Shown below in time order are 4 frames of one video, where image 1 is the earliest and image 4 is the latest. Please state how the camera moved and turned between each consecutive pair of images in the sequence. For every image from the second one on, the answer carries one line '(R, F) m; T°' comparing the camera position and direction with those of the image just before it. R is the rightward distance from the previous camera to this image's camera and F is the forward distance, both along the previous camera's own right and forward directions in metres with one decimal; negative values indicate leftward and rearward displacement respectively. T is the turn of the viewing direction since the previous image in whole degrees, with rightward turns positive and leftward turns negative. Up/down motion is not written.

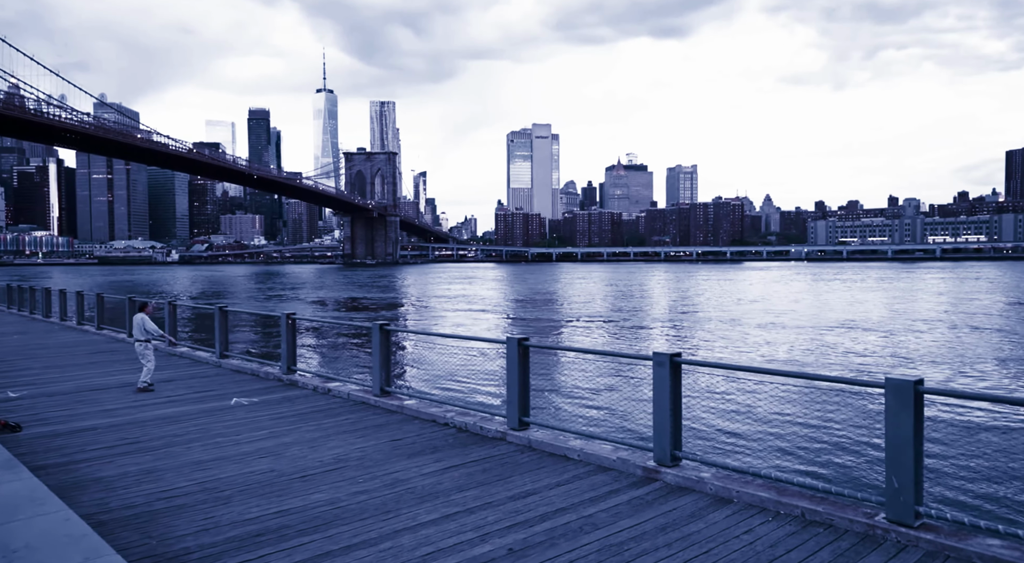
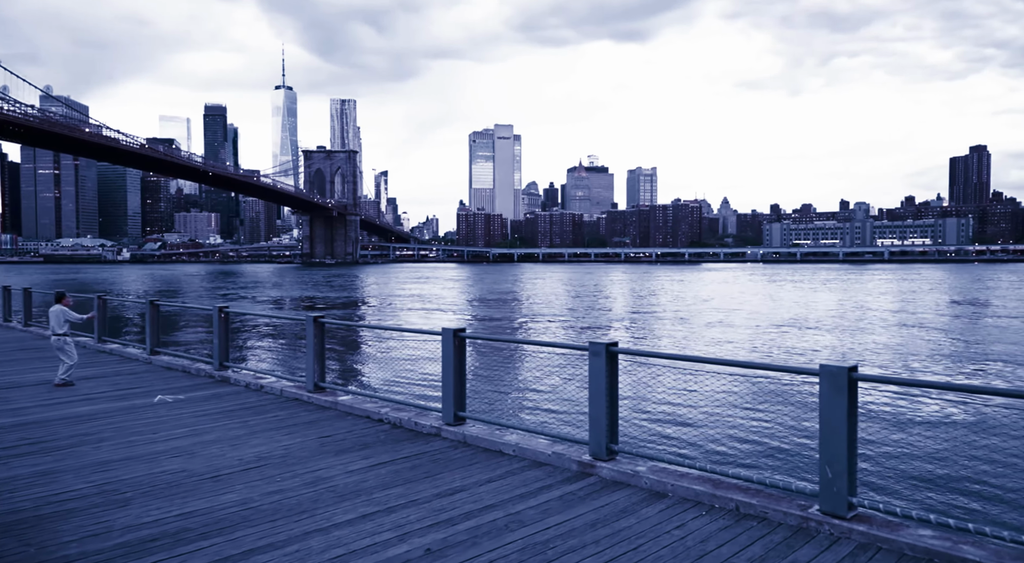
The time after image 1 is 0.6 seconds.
(+0.2, +0.3) m; +3°
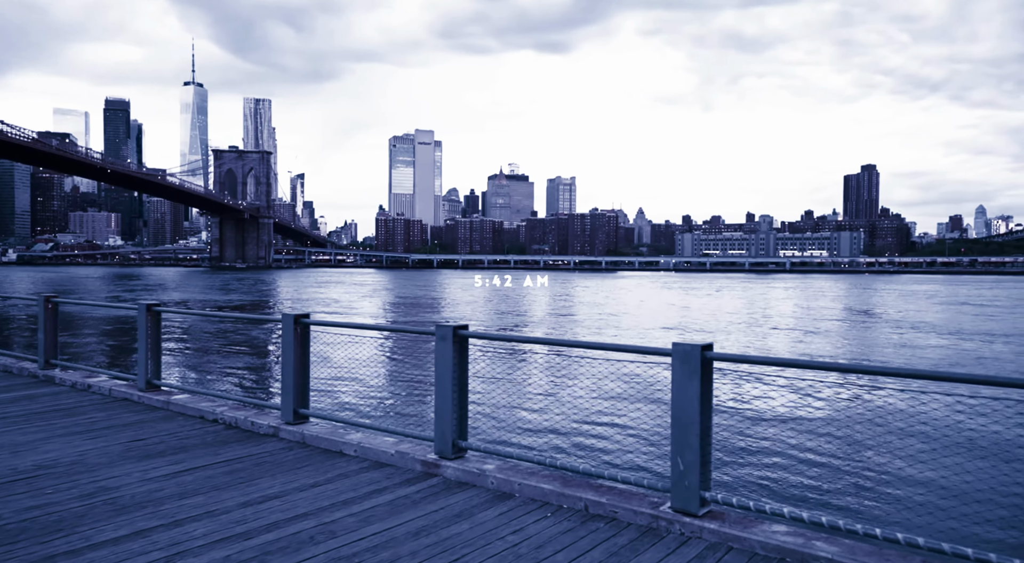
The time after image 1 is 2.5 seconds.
(+0.6, +0.6) m; +7°
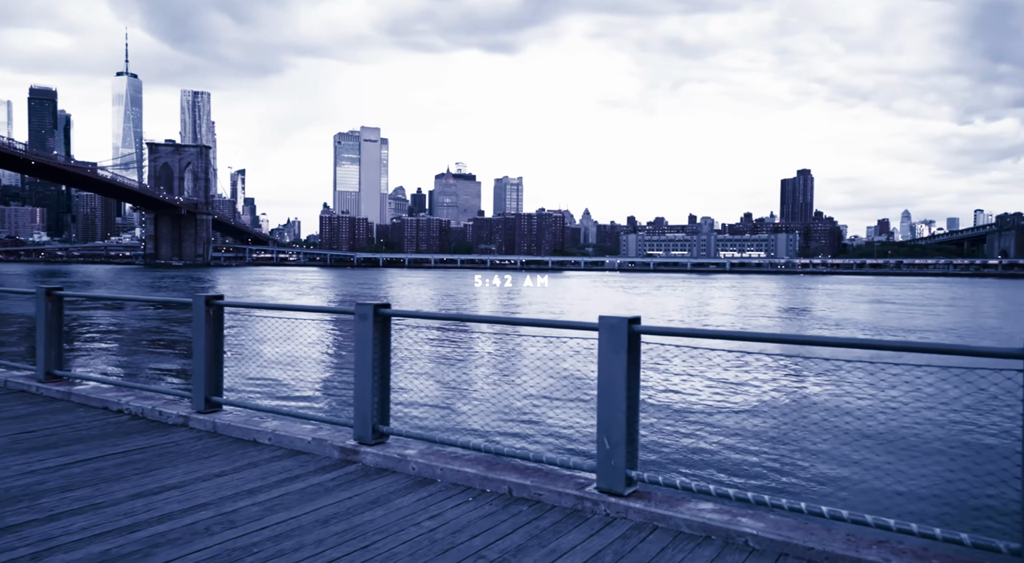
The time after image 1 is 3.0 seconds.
(+0.2, +0.2) m; +4°
